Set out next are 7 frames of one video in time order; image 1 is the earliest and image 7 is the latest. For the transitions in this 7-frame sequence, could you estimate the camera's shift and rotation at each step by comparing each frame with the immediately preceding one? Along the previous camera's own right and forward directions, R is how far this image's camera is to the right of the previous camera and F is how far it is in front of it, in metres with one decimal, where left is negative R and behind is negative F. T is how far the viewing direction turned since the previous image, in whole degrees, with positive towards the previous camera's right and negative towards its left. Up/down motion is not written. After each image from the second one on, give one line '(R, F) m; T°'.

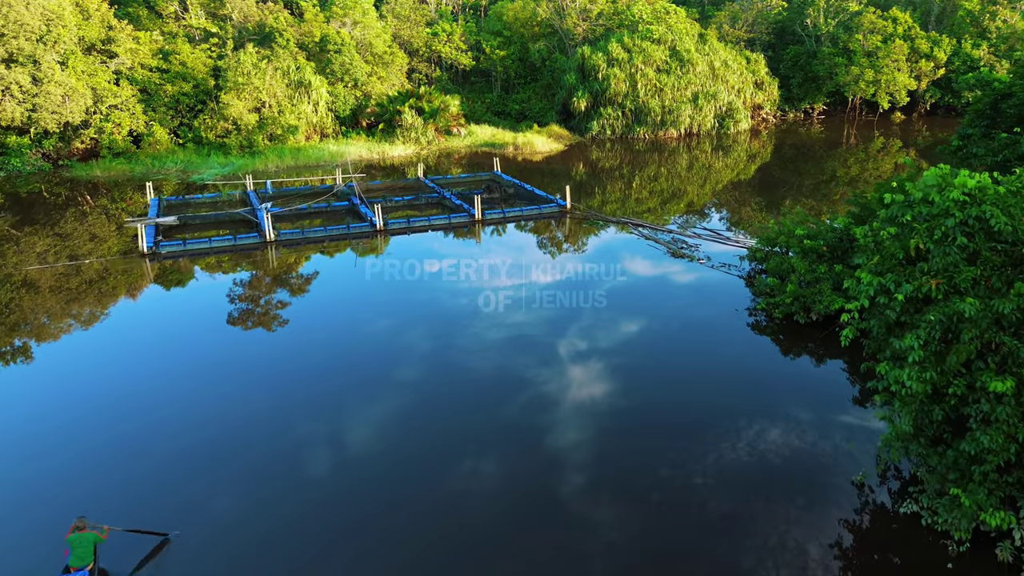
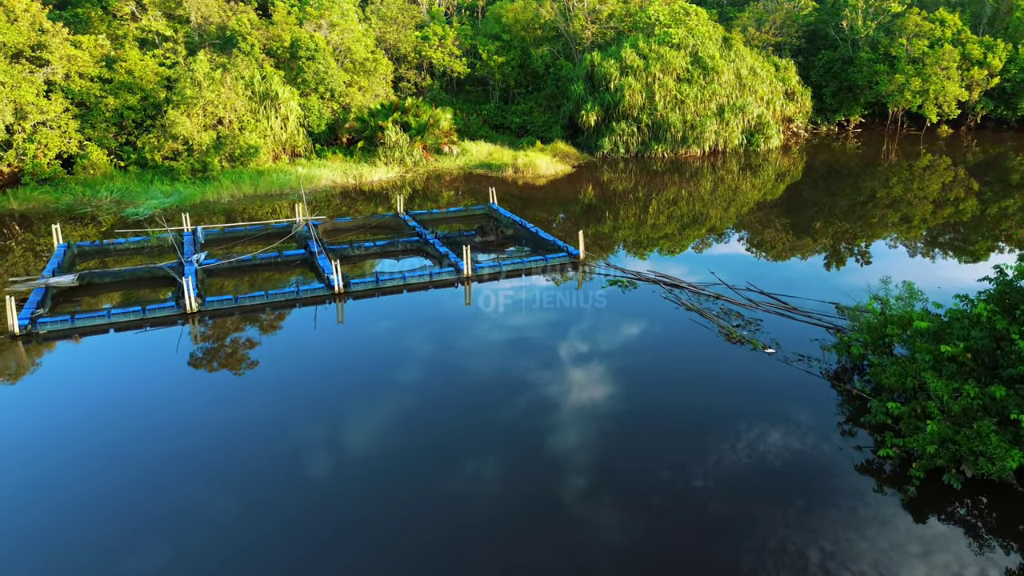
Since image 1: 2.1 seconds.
(0.0, +2.2) m; 0°
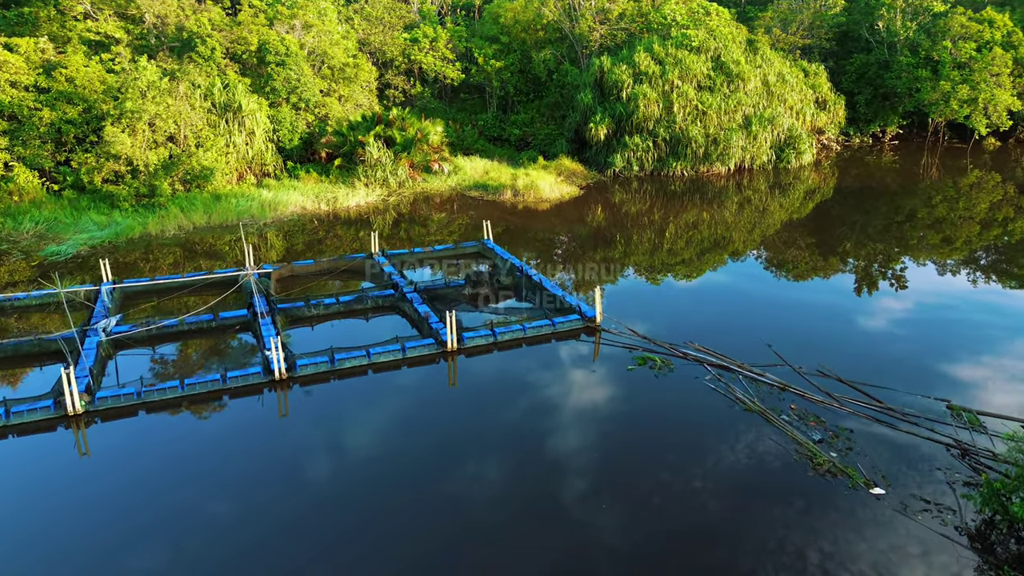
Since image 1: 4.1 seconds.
(0.0, +1.8) m; 0°
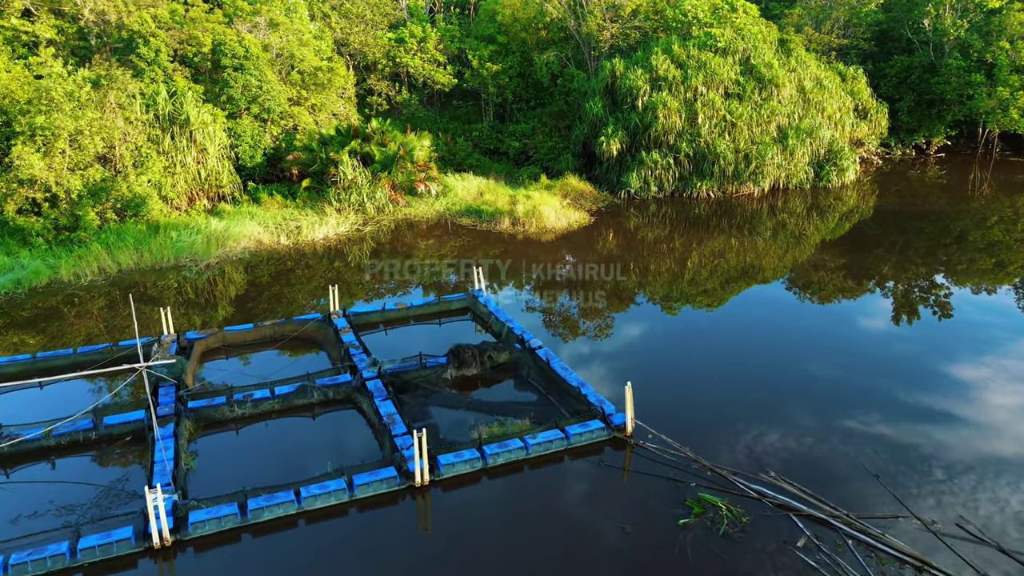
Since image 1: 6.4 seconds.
(0.0, +1.8) m; 0°
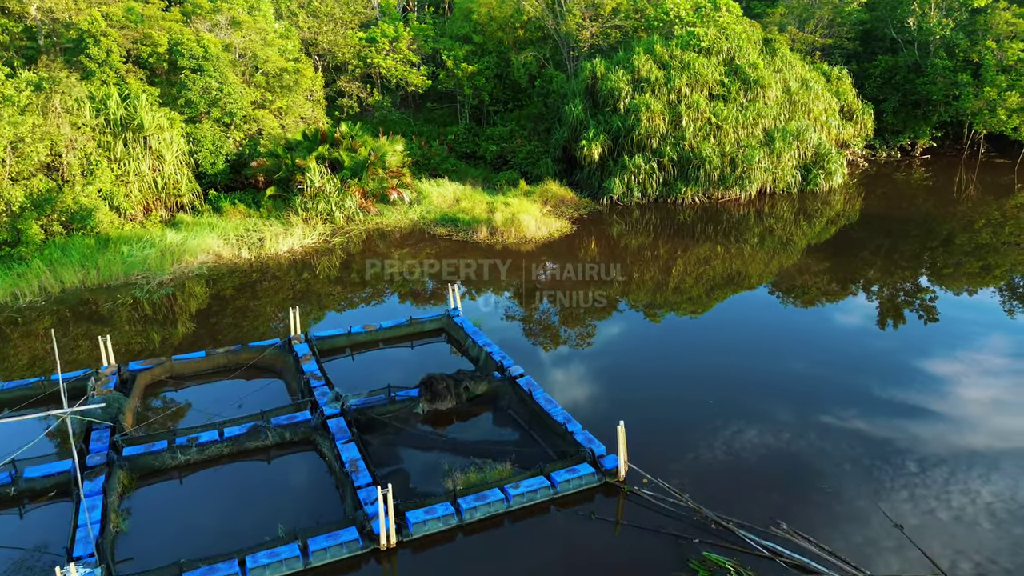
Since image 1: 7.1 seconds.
(+0.1, +0.5) m; +2°
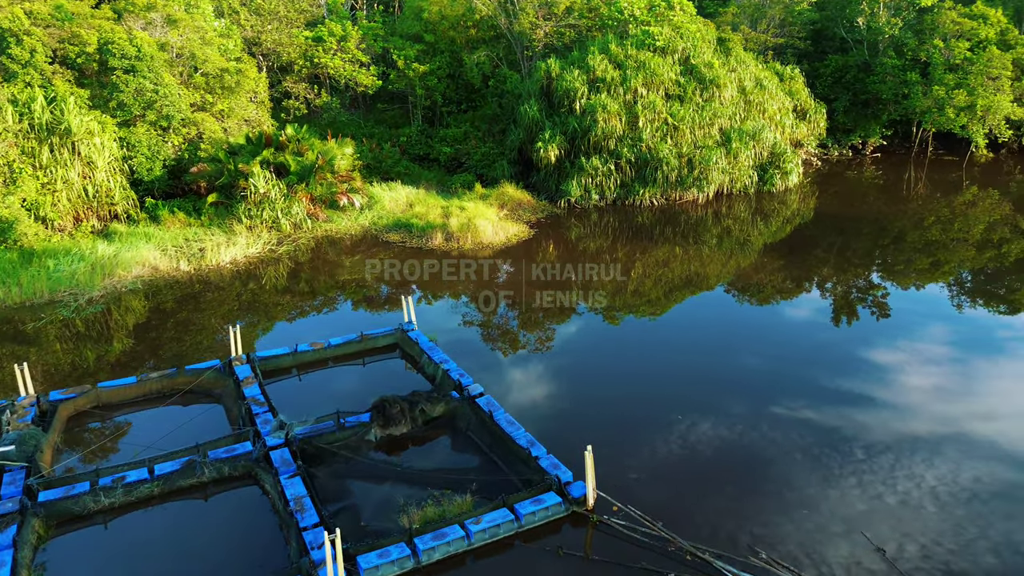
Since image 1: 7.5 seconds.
(+0.2, +0.2) m; +3°
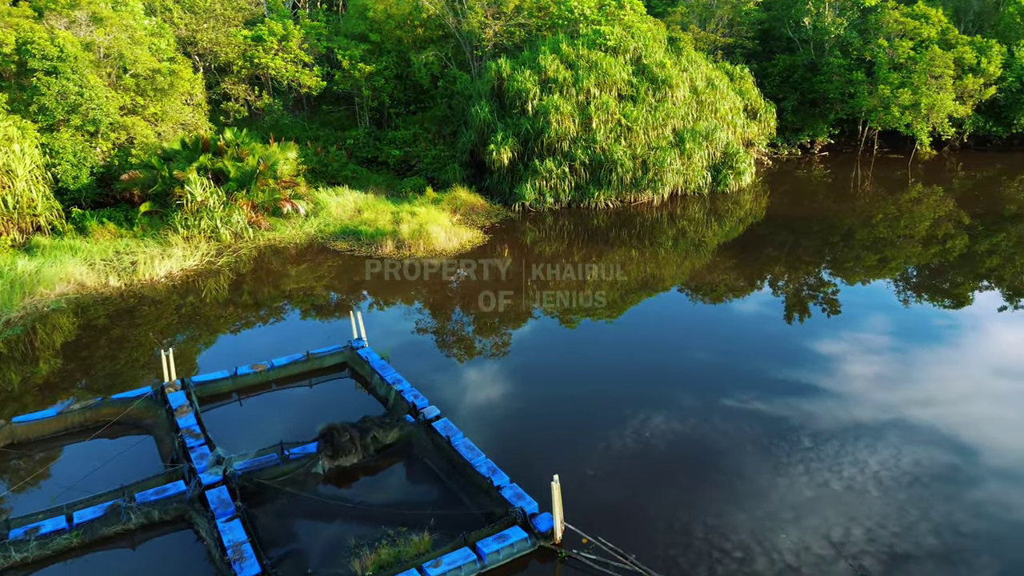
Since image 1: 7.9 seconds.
(+0.2, +0.2) m; +3°
